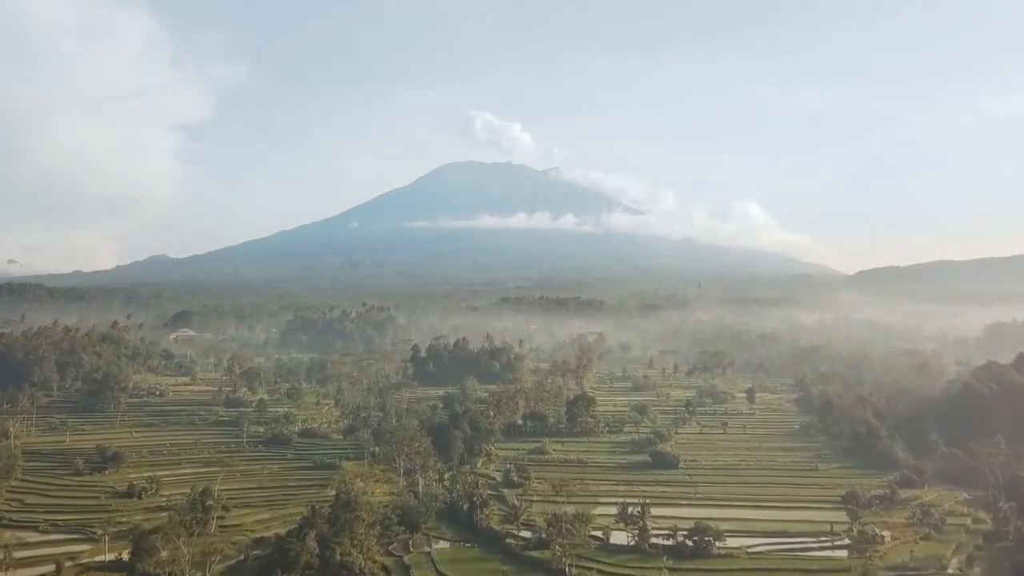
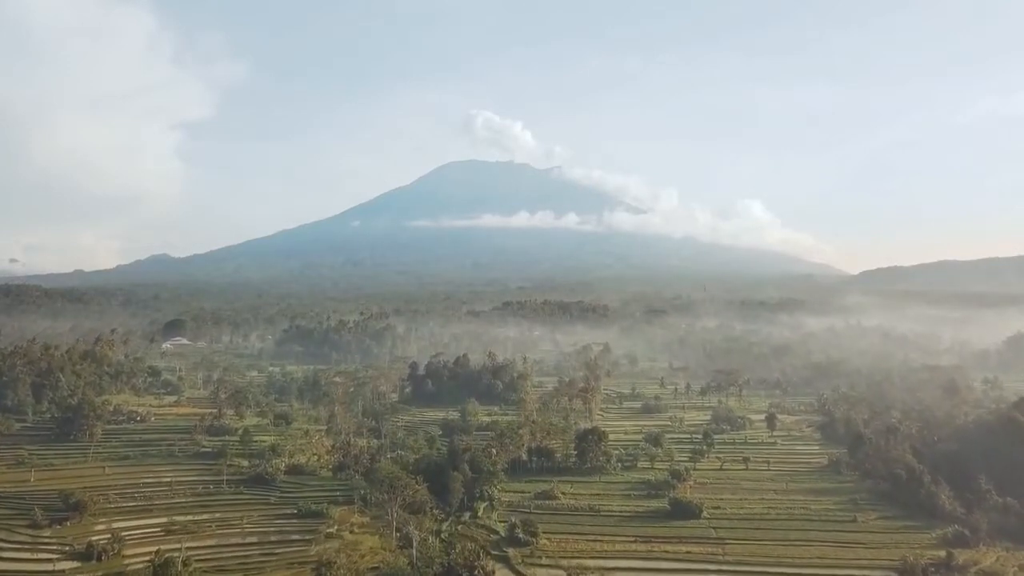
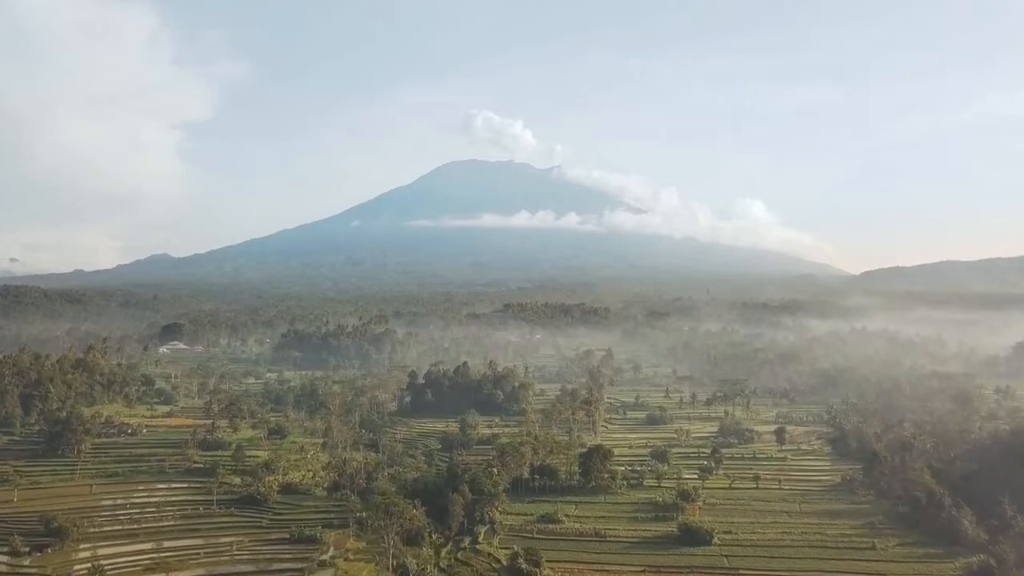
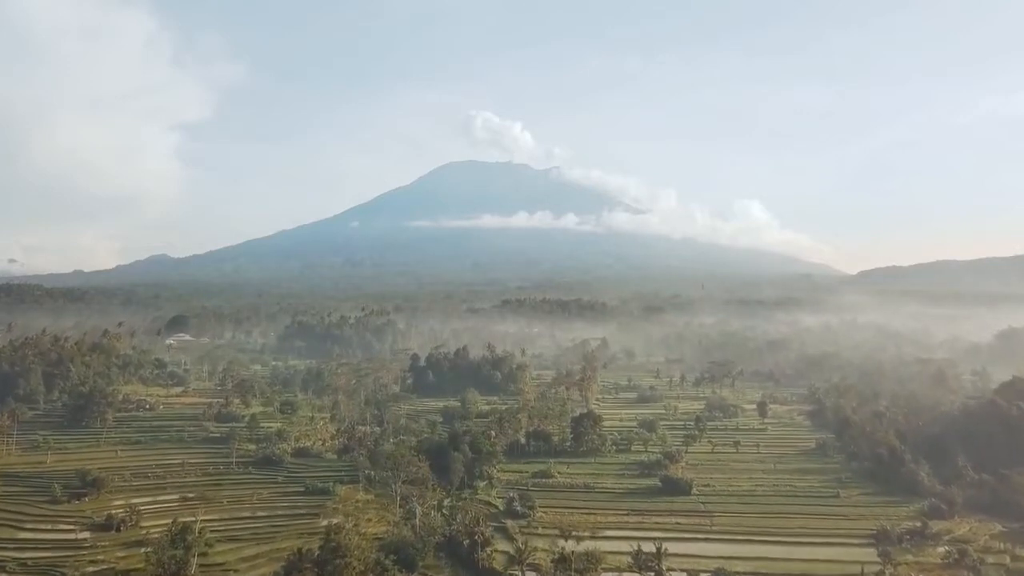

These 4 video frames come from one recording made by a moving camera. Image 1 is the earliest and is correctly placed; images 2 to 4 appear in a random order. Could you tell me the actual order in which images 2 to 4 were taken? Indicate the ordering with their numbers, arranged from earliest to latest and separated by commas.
4, 2, 3
